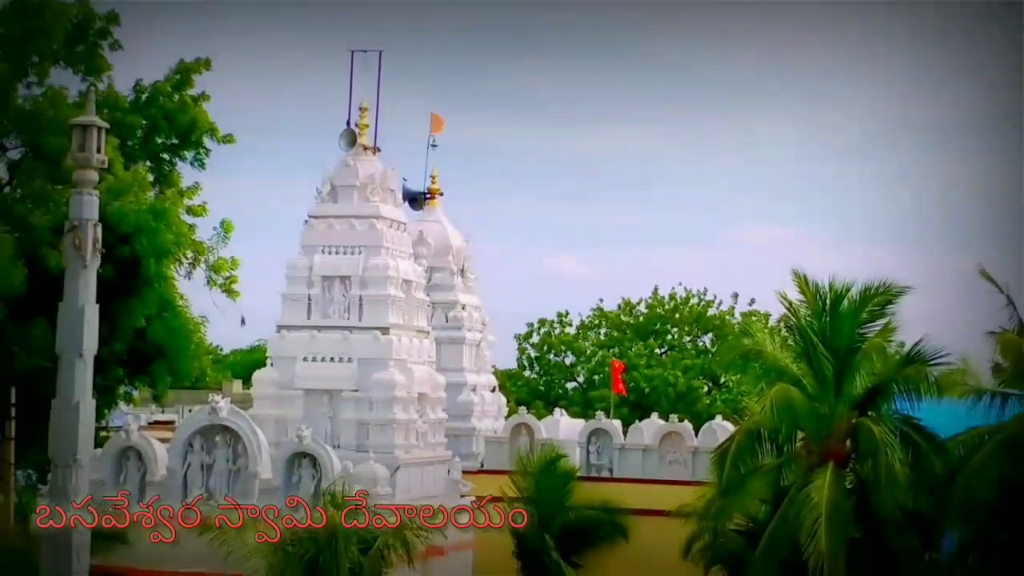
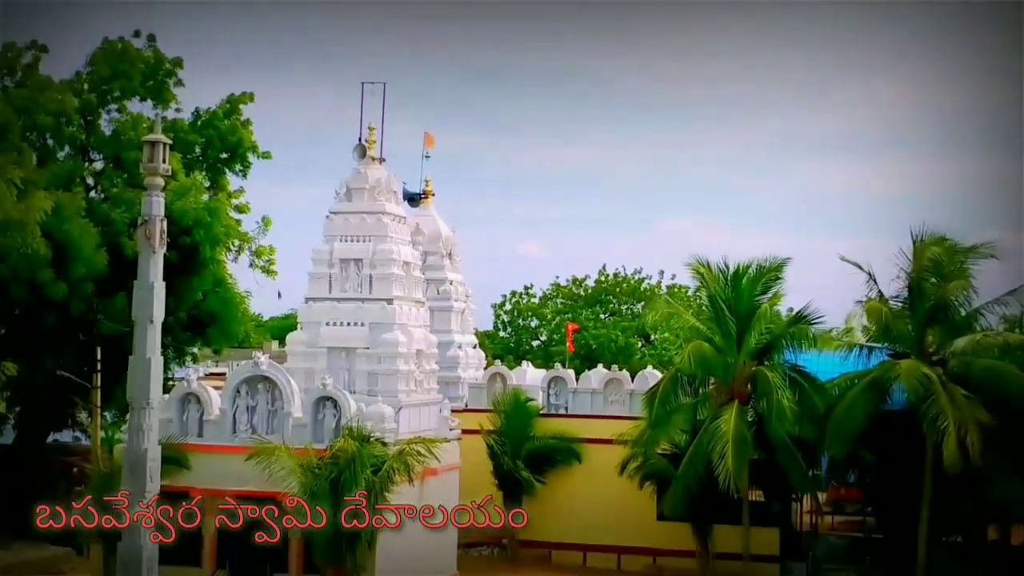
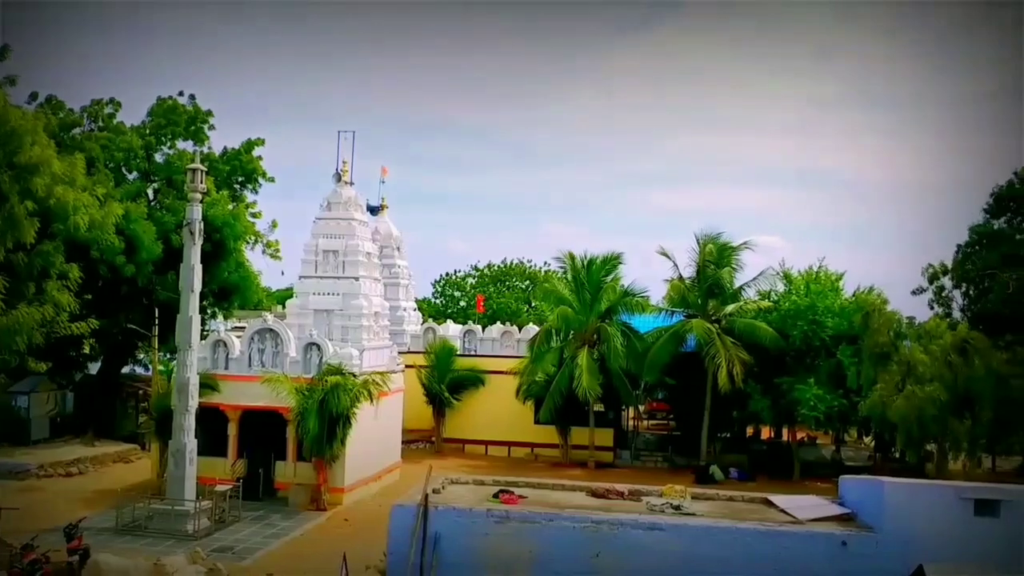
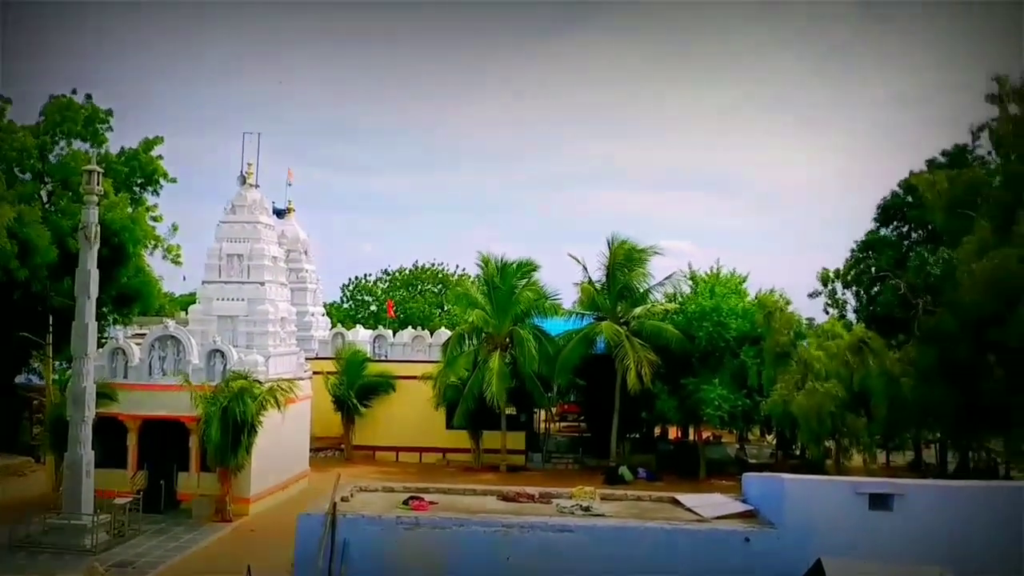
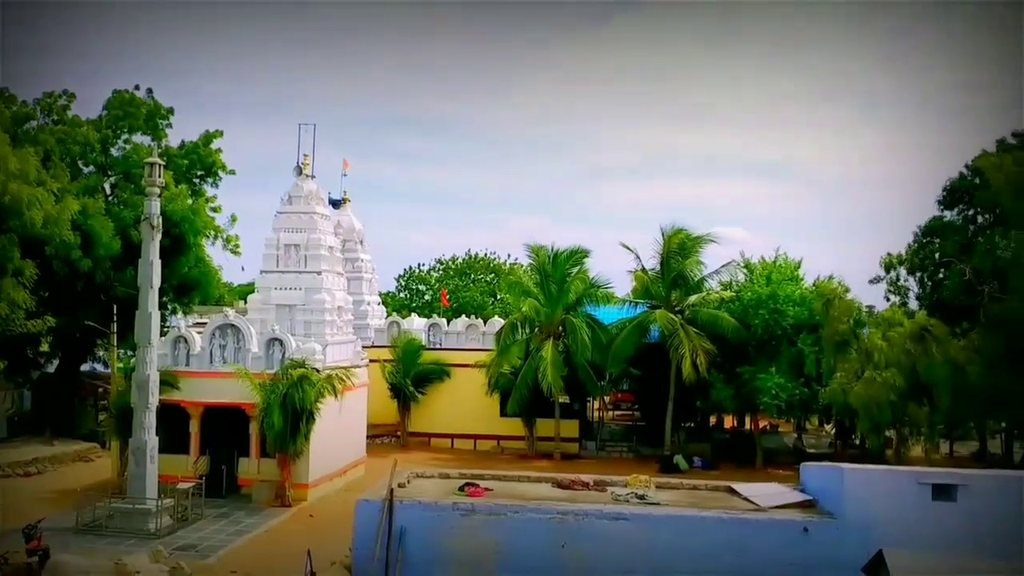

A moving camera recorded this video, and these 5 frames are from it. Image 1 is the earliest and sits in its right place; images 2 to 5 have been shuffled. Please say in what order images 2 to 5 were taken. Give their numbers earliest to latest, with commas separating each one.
2, 3, 5, 4
